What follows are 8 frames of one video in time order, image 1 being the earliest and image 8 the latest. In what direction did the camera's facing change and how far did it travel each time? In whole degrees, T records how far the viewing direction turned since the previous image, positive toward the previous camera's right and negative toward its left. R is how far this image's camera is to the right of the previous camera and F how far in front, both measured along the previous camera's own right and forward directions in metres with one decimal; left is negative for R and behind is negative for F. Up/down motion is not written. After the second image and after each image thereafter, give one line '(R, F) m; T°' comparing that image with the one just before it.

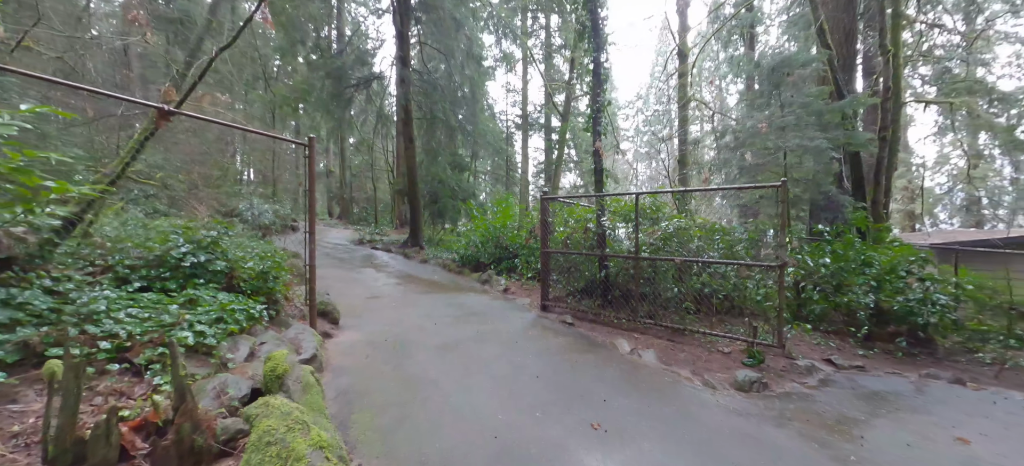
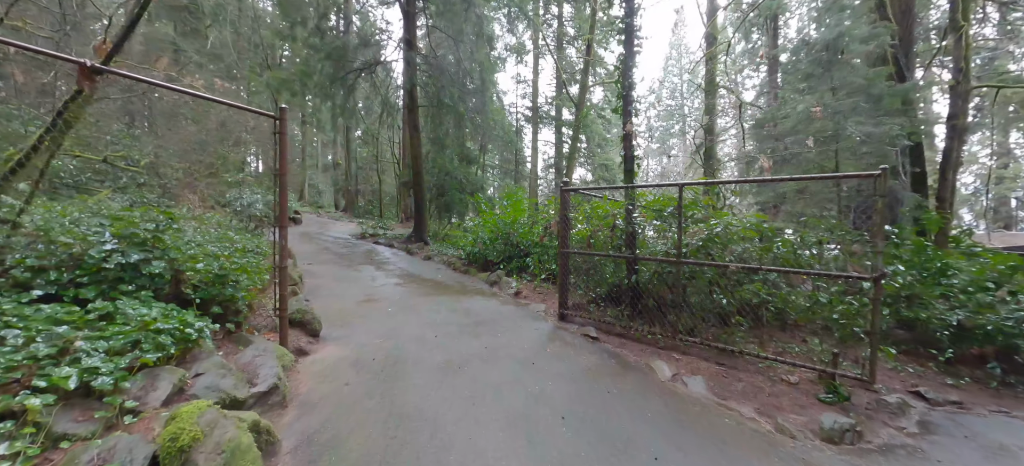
(-0.1, +0.8) m; -1°
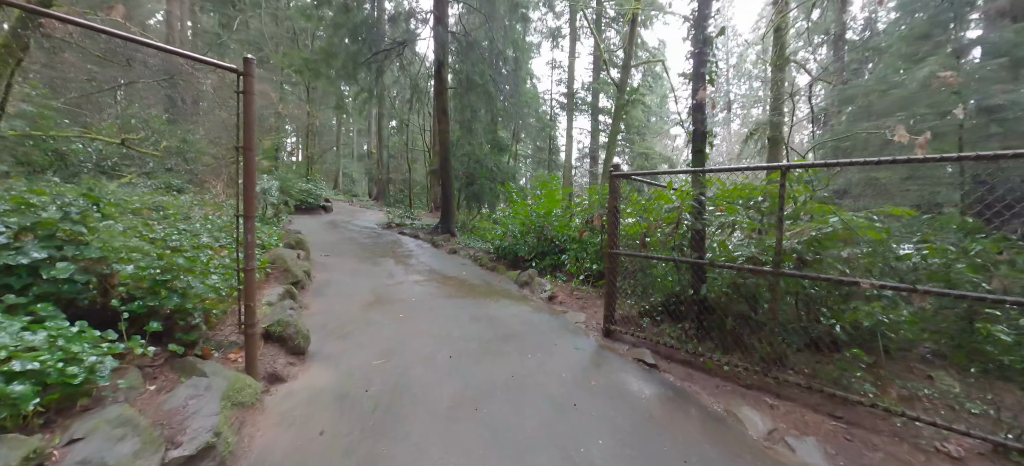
(0.0, +0.9) m; -5°
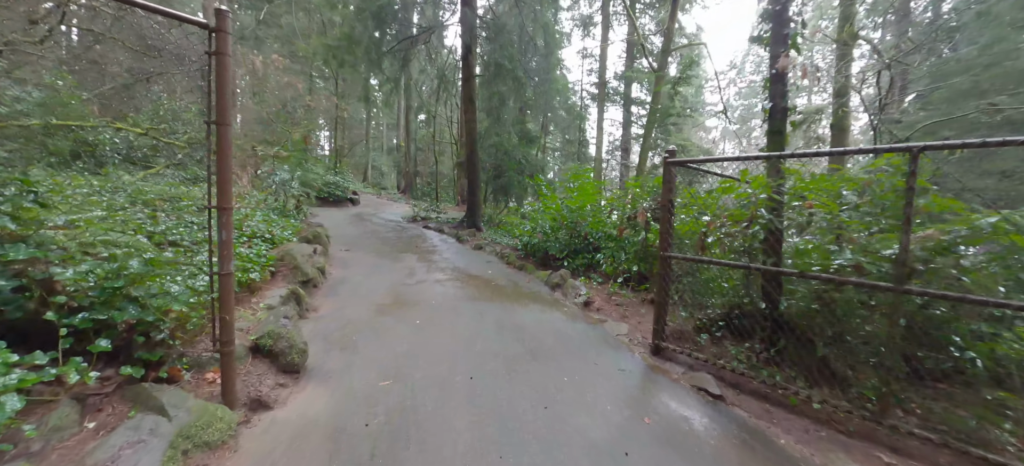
(-0.1, +0.5) m; -4°
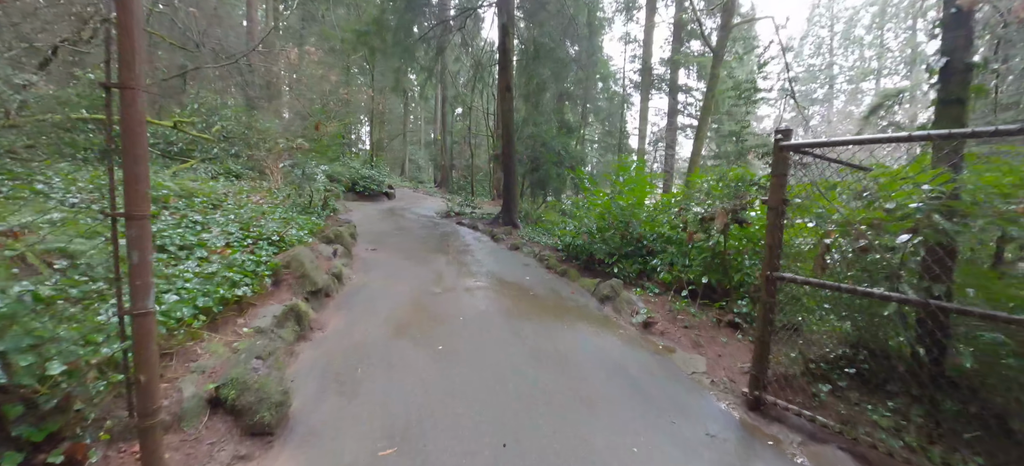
(-0.1, +0.7) m; -6°
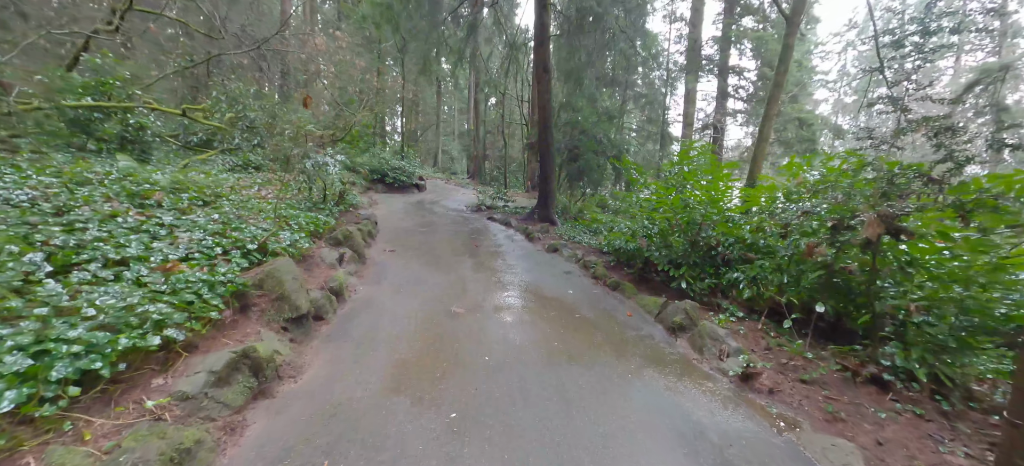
(-0.1, +0.9) m; -5°
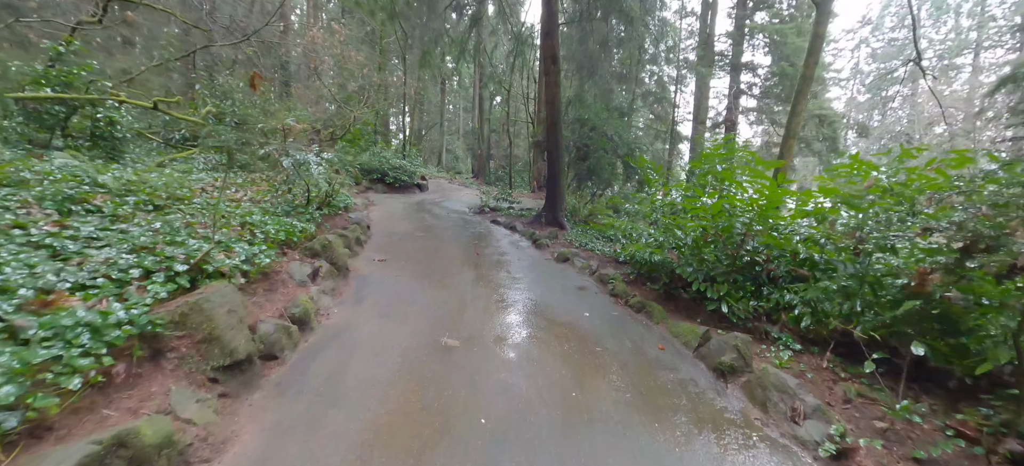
(0.0, +0.6) m; -1°
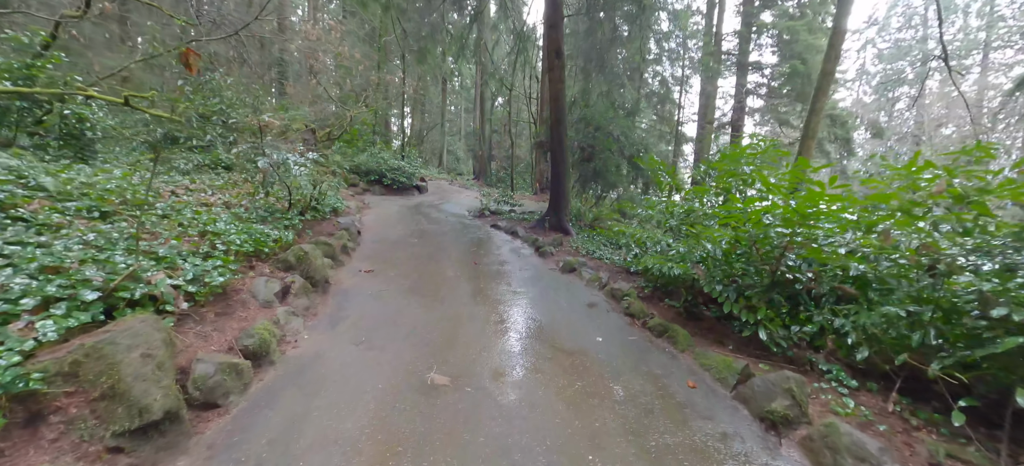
(0.0, +0.5) m; 0°
